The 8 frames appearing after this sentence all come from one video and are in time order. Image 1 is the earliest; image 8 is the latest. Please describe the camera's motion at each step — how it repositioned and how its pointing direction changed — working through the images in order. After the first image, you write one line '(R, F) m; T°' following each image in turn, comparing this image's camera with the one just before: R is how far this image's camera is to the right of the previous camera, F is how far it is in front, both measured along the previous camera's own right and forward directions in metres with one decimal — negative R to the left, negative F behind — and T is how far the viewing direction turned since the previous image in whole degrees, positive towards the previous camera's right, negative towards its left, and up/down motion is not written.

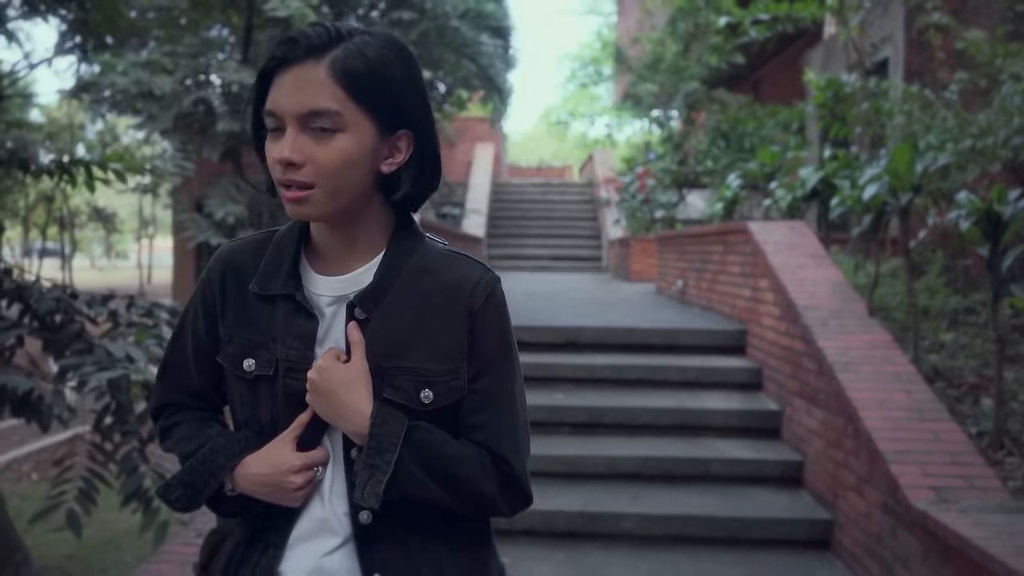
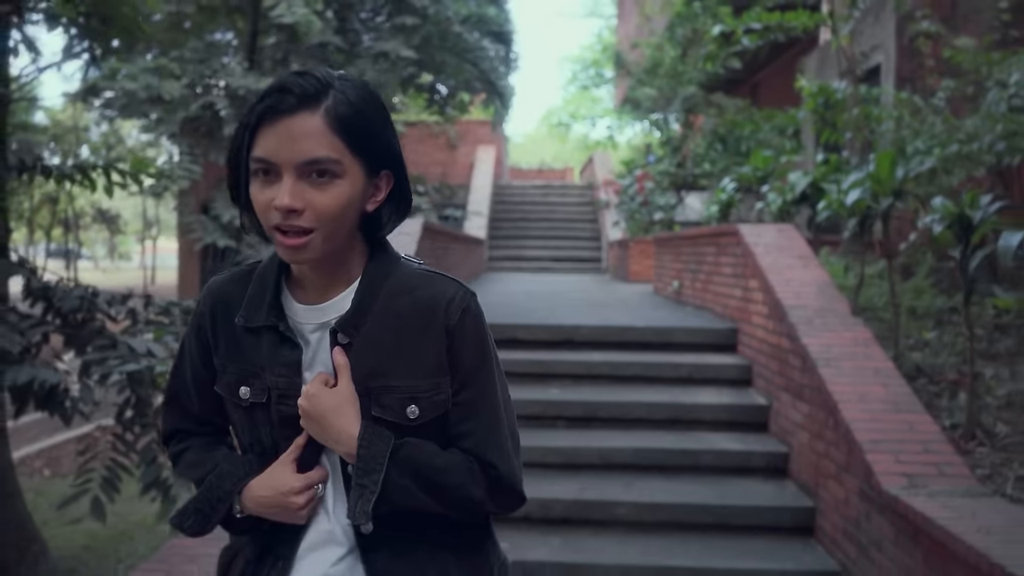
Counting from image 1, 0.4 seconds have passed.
(0.0, -0.2) m; 0°
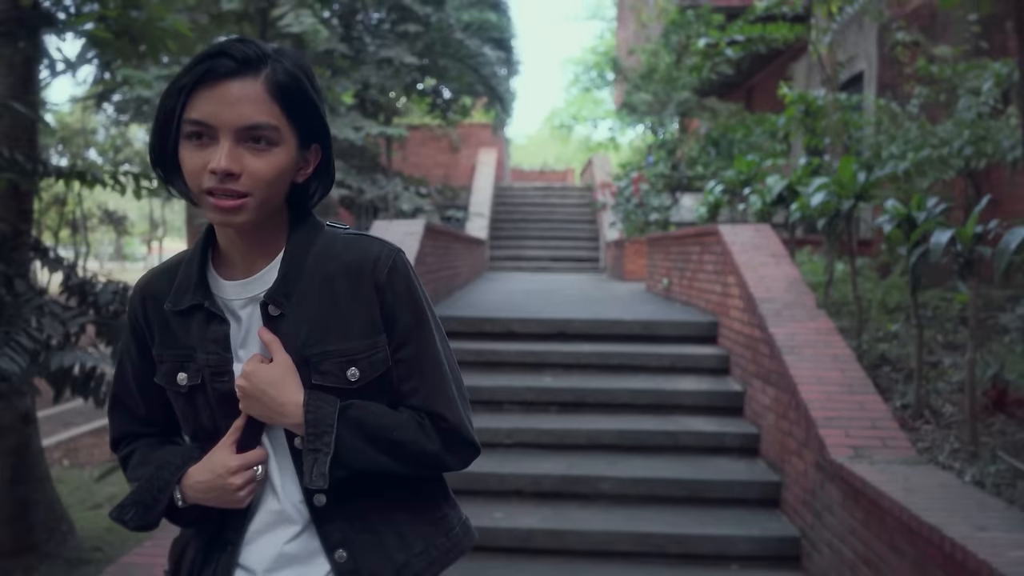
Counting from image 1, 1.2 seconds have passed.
(0.0, -0.4) m; 0°
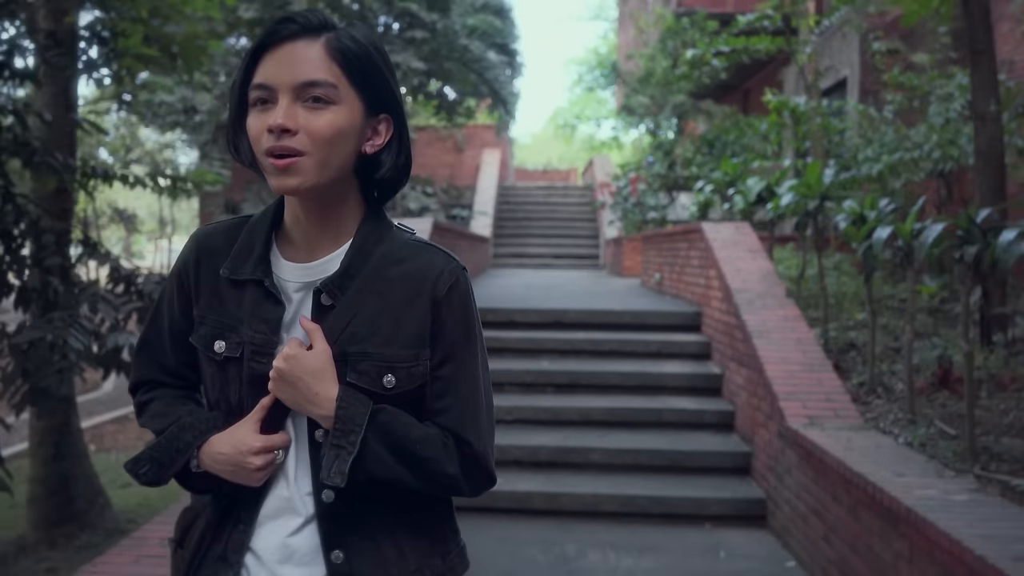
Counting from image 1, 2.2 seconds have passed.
(0.0, -0.5) m; 0°
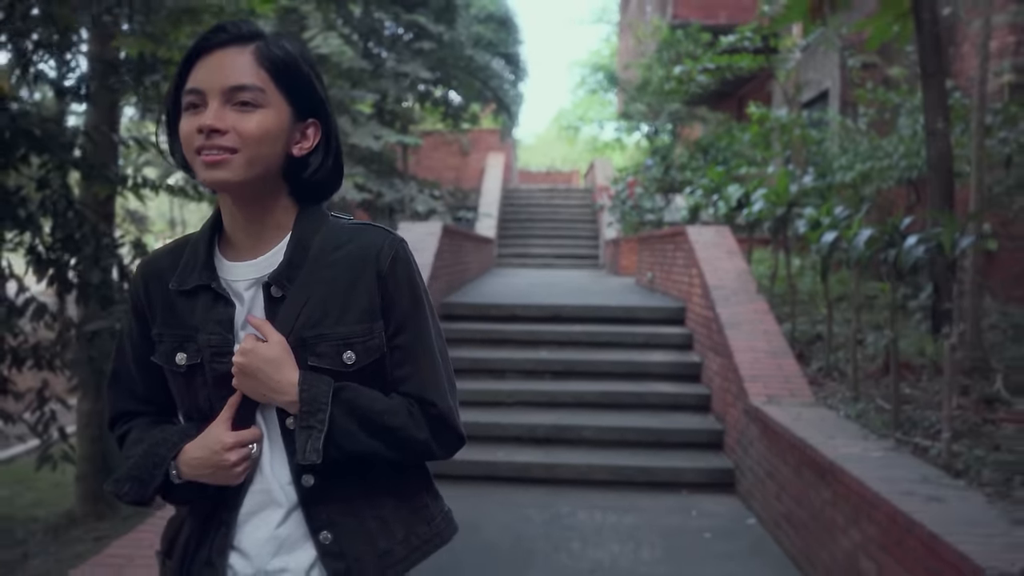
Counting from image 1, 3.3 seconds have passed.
(0.0, -0.7) m; 0°
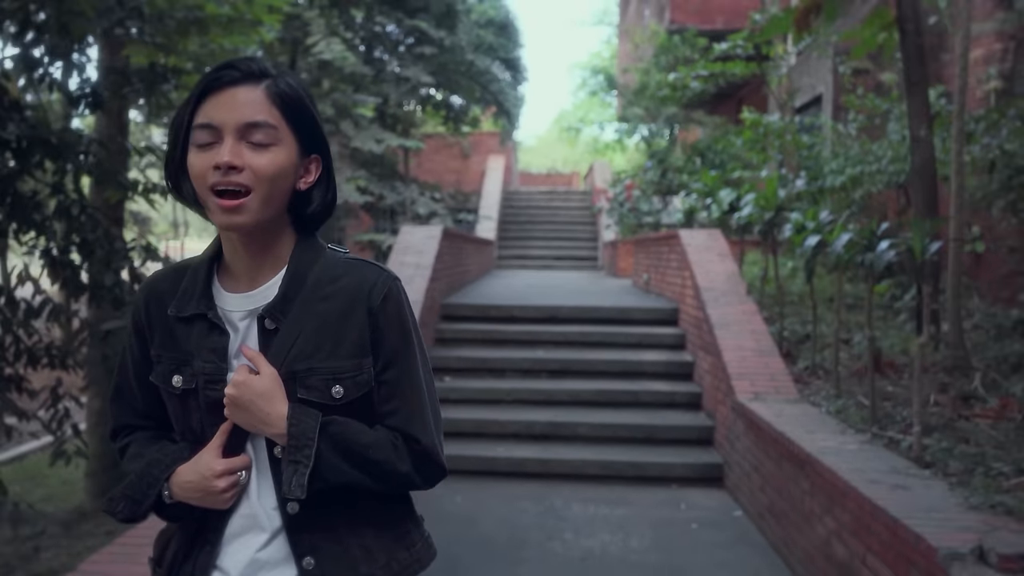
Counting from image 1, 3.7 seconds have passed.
(0.0, -0.2) m; 0°
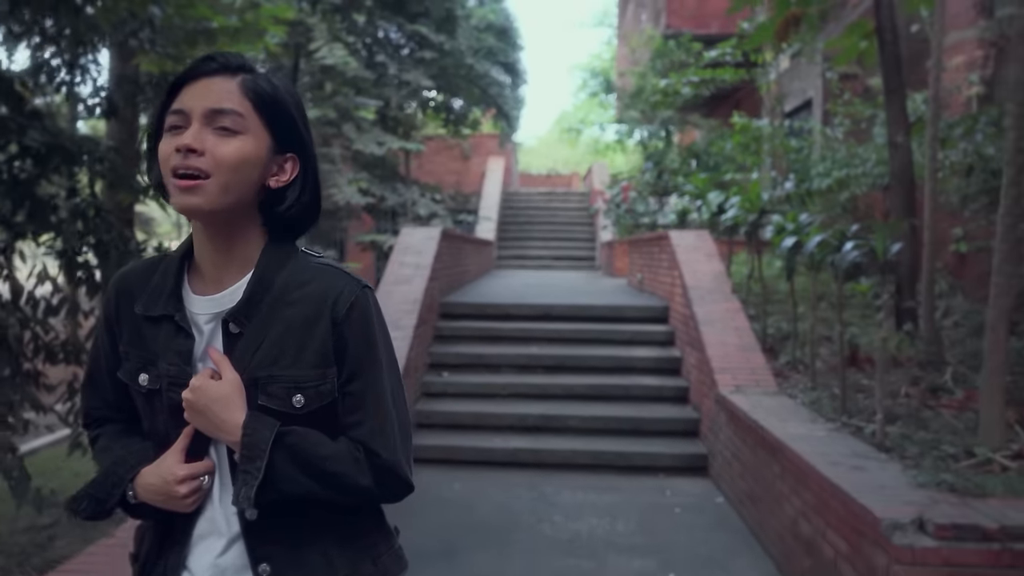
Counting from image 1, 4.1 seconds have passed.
(0.0, -0.3) m; 0°
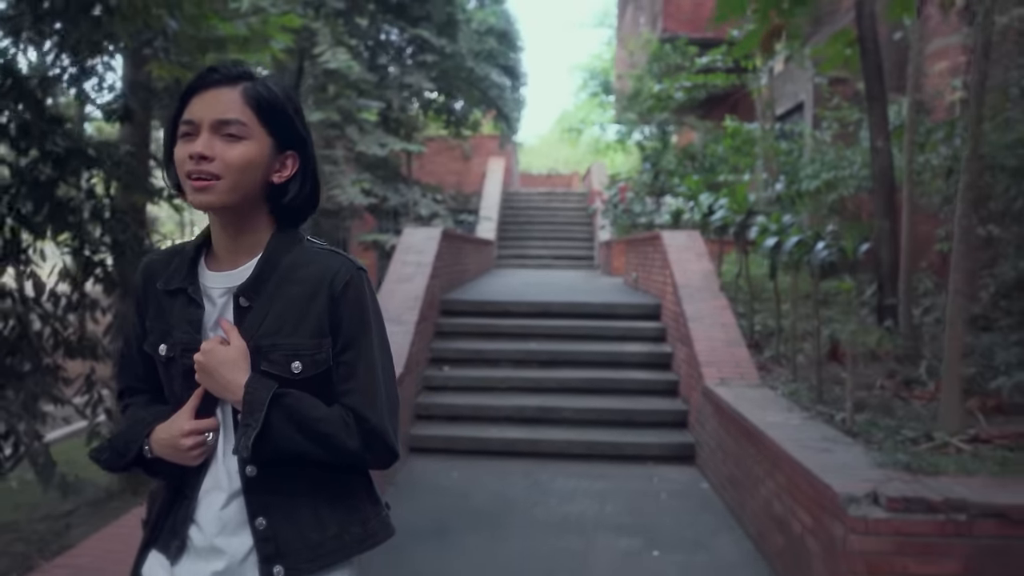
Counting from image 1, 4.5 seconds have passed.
(0.0, -0.3) m; 0°
